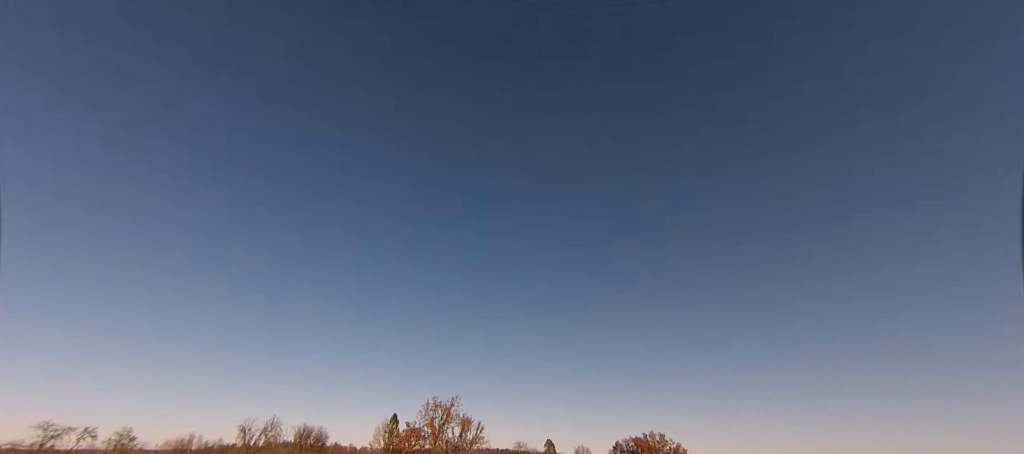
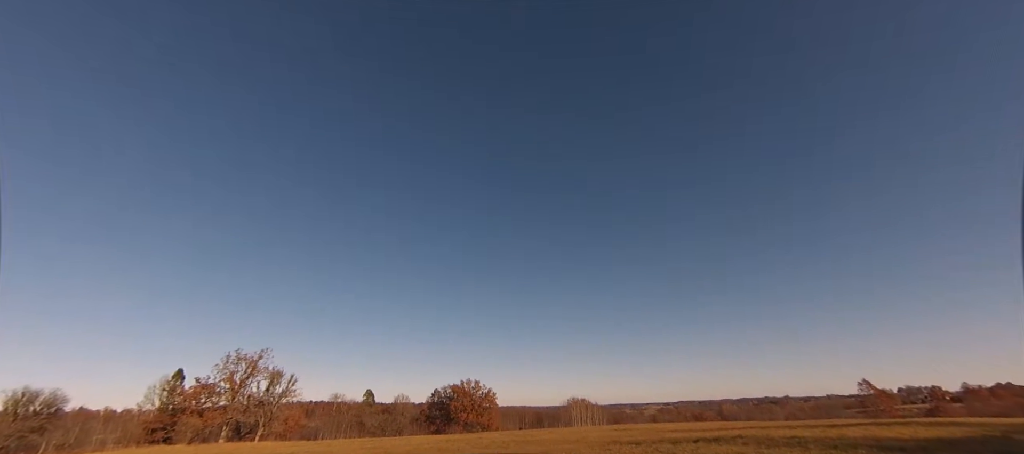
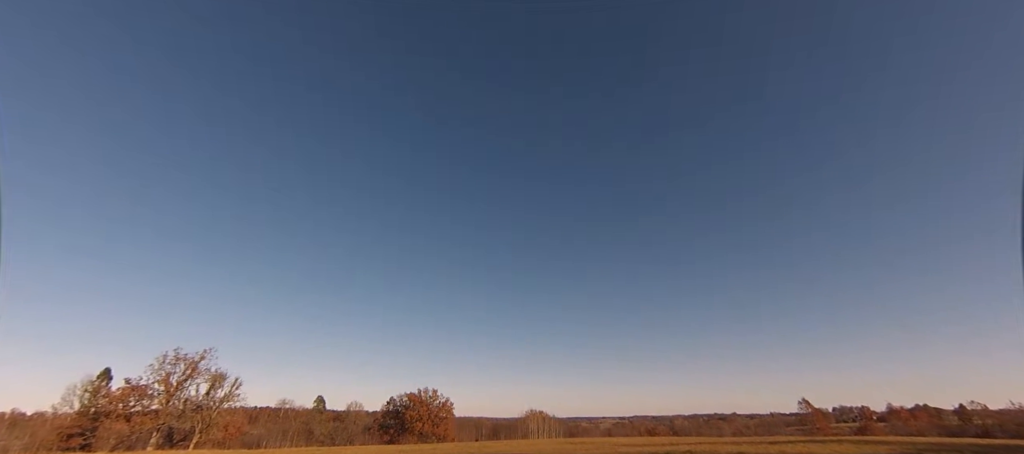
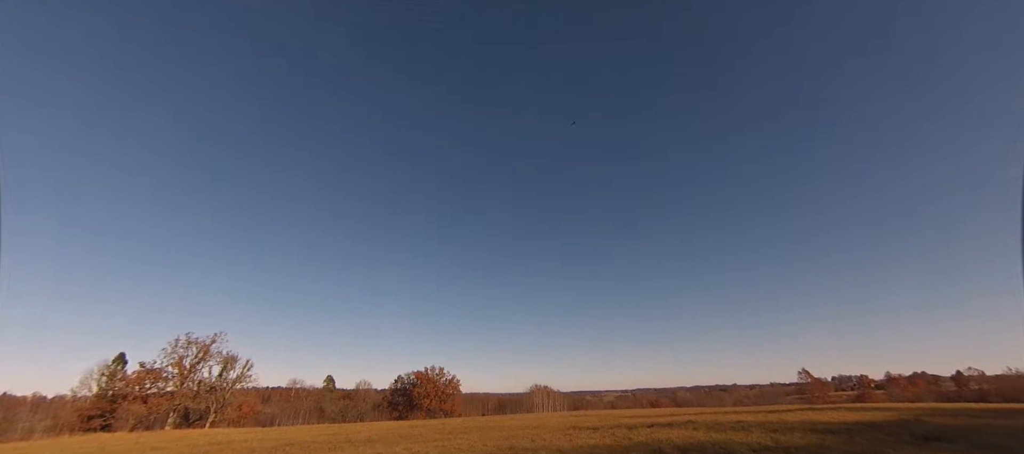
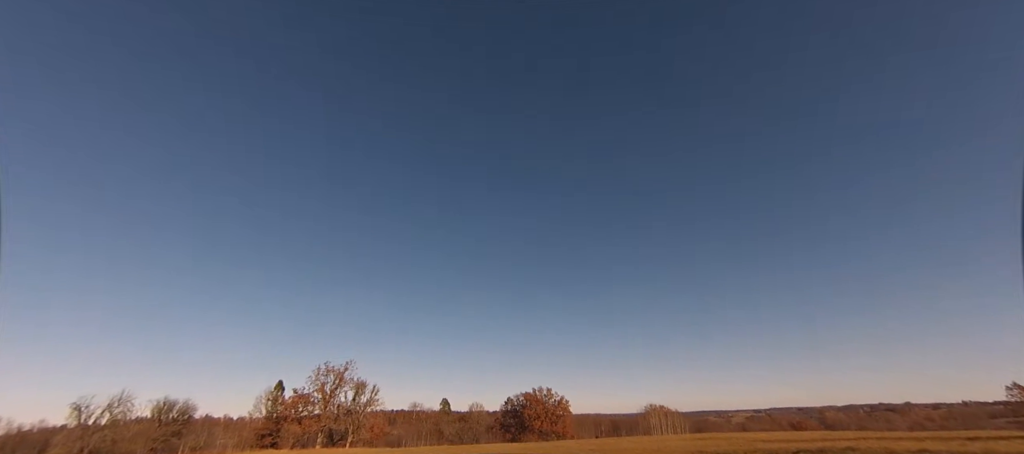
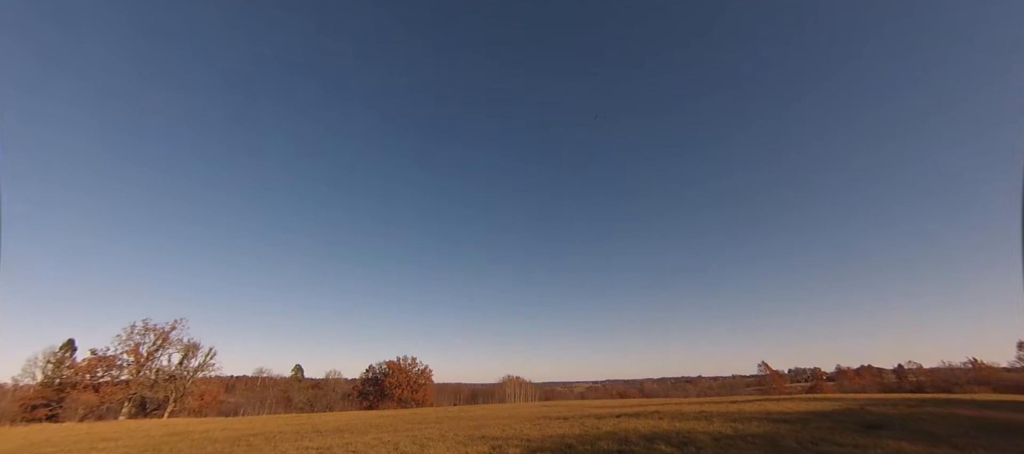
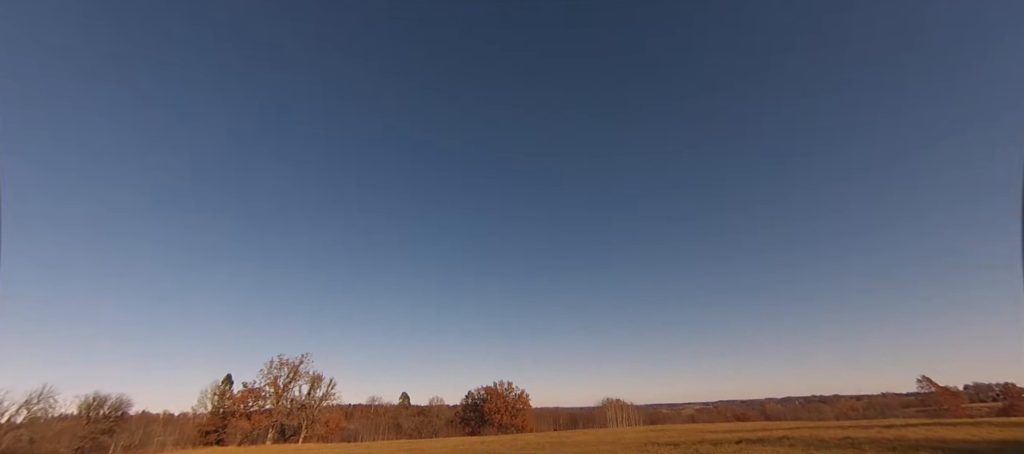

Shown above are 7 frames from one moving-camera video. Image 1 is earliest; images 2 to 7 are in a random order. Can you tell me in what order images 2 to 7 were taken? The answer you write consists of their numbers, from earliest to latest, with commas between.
5, 7, 2, 4, 6, 3
